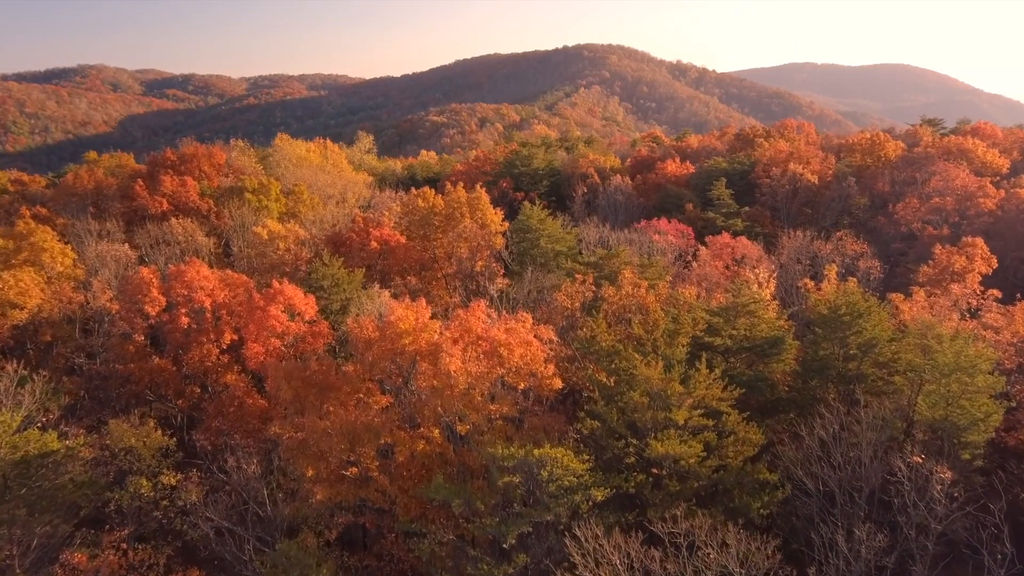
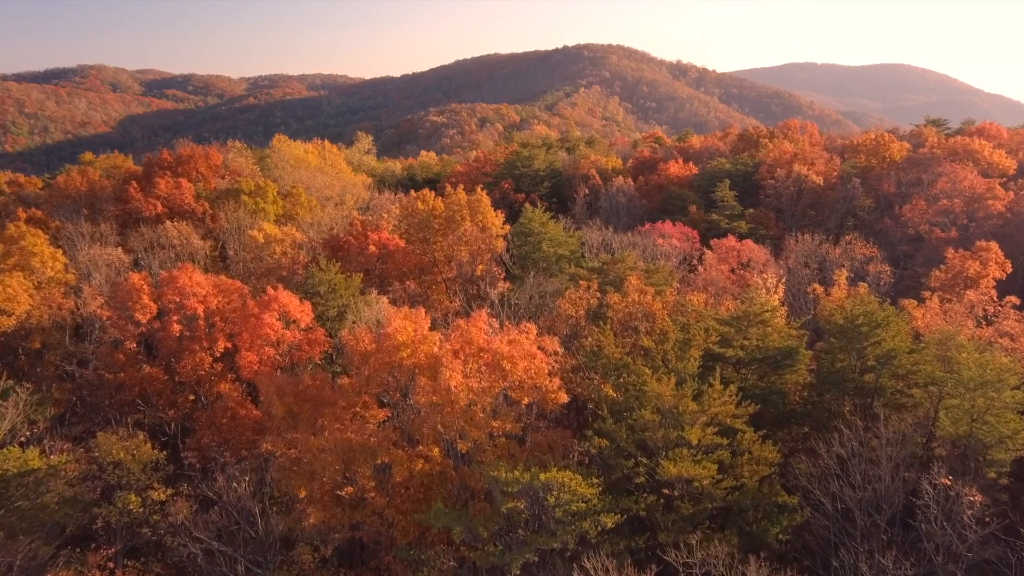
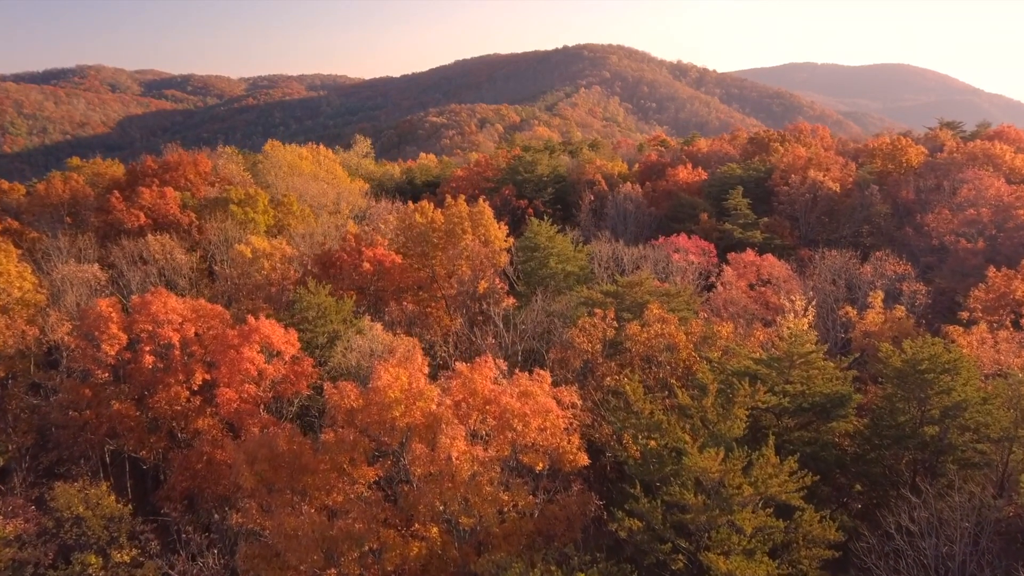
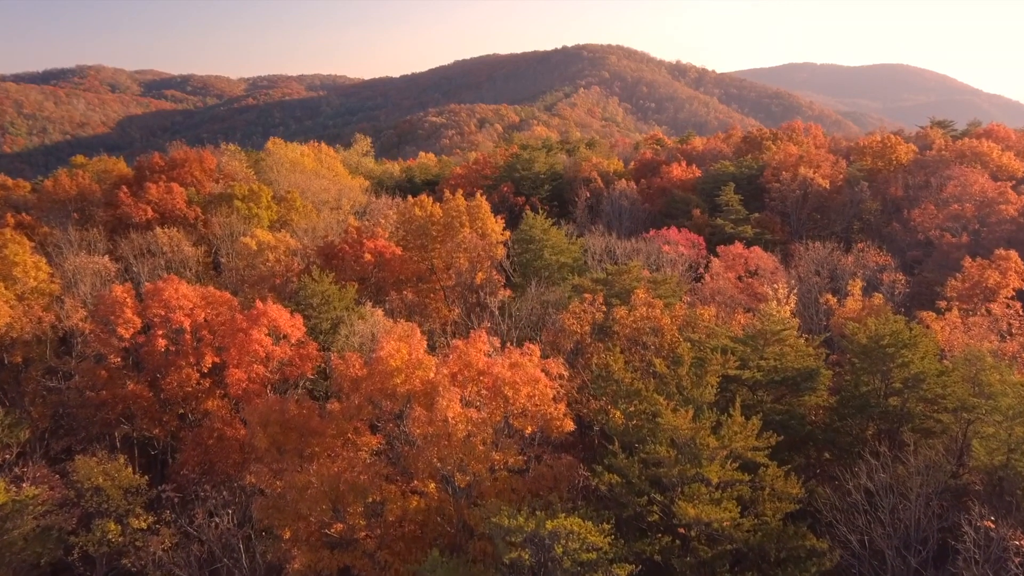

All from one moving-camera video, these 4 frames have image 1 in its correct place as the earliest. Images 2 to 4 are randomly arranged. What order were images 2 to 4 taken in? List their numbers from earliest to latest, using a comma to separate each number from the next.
2, 4, 3
